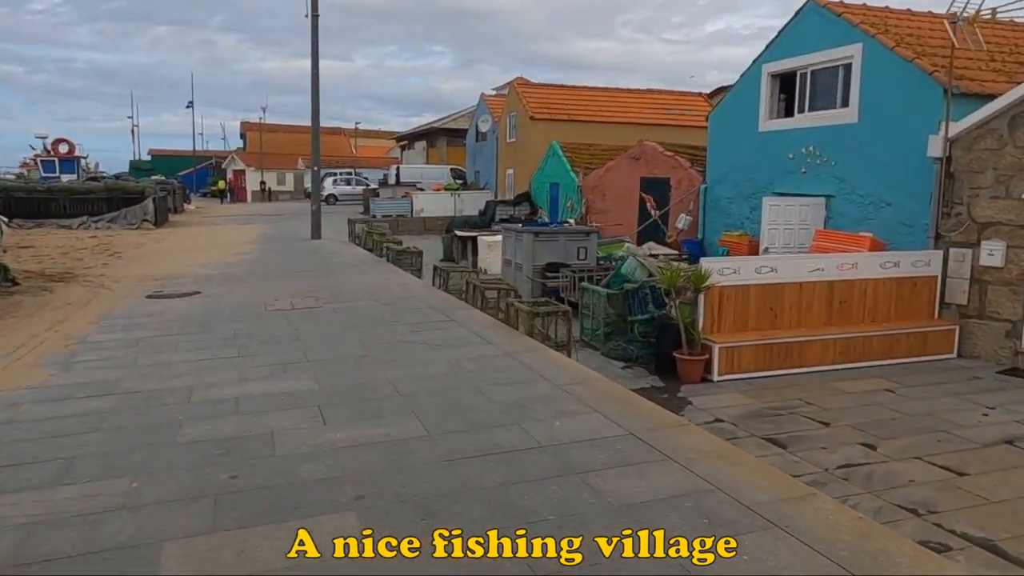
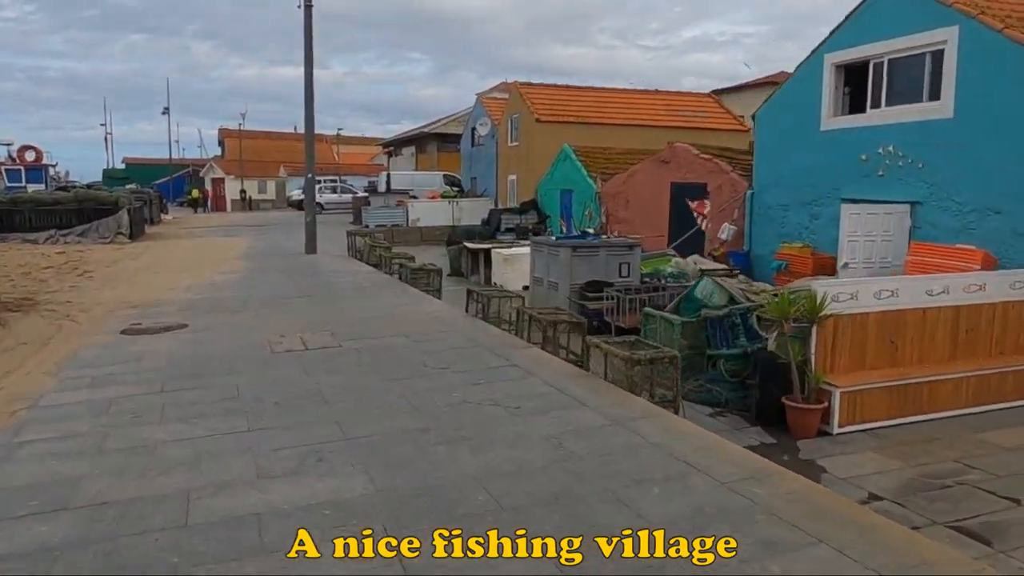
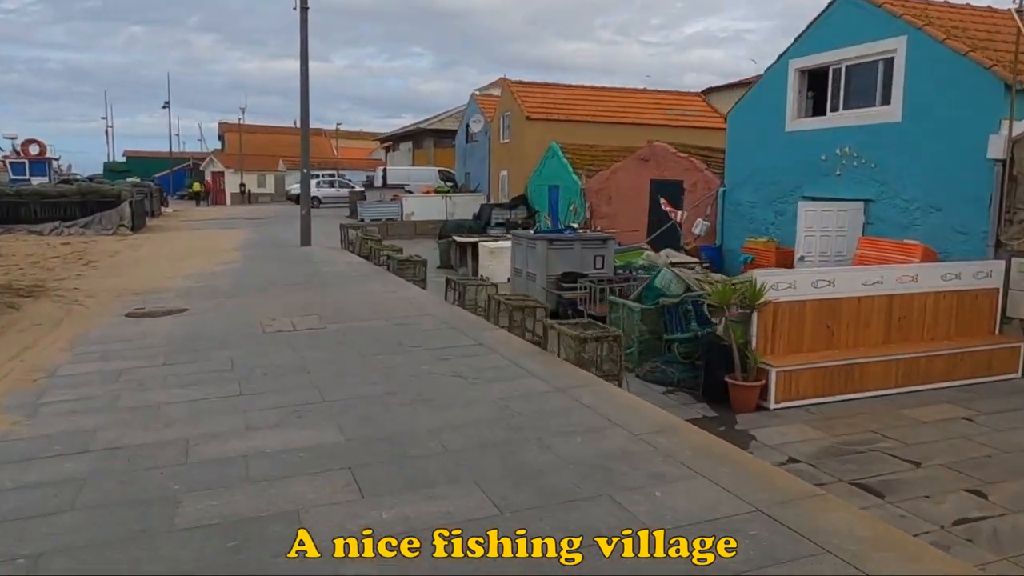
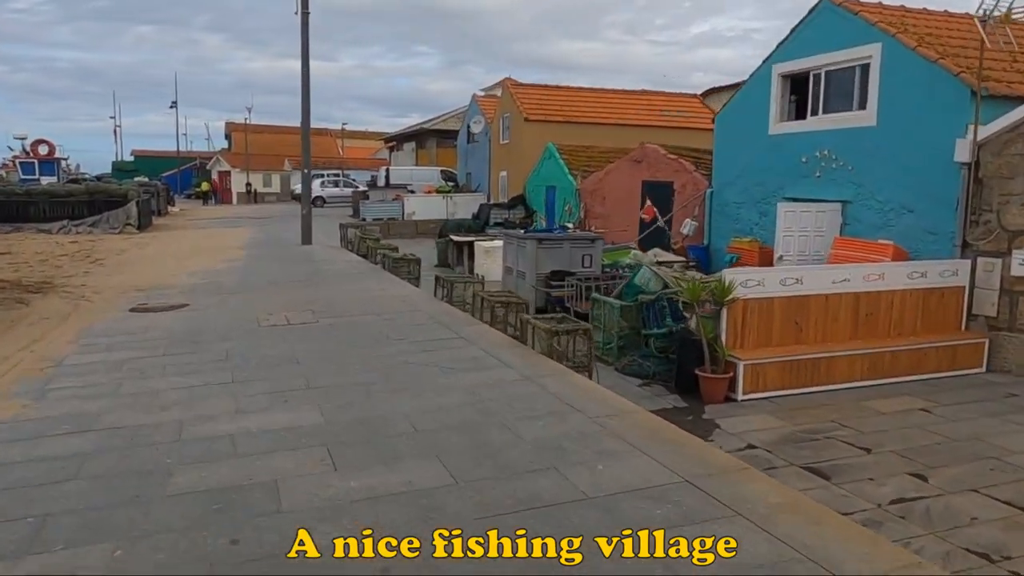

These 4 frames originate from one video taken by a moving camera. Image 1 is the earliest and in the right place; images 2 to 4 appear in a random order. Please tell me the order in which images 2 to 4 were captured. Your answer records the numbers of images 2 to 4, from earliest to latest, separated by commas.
4, 3, 2
